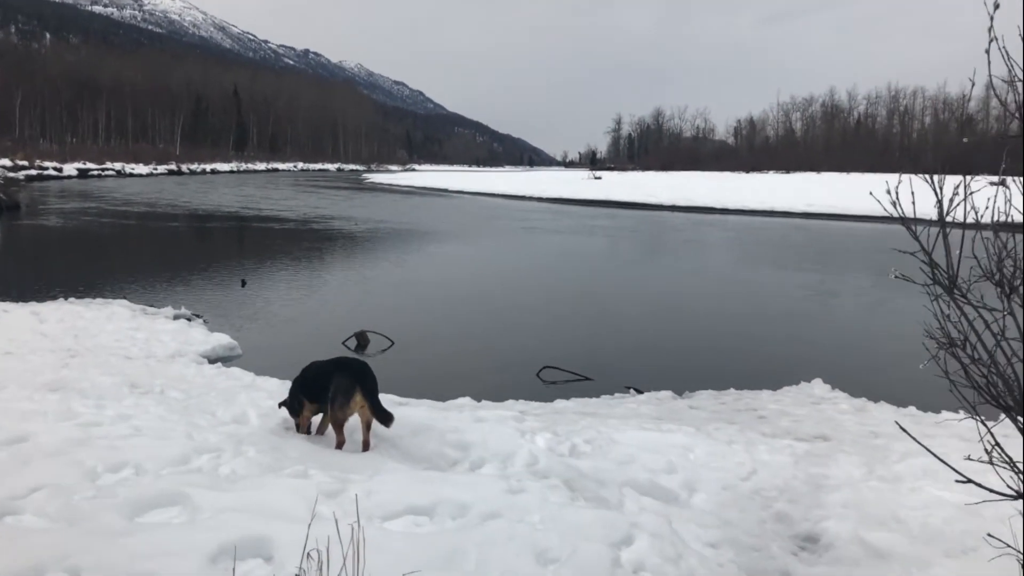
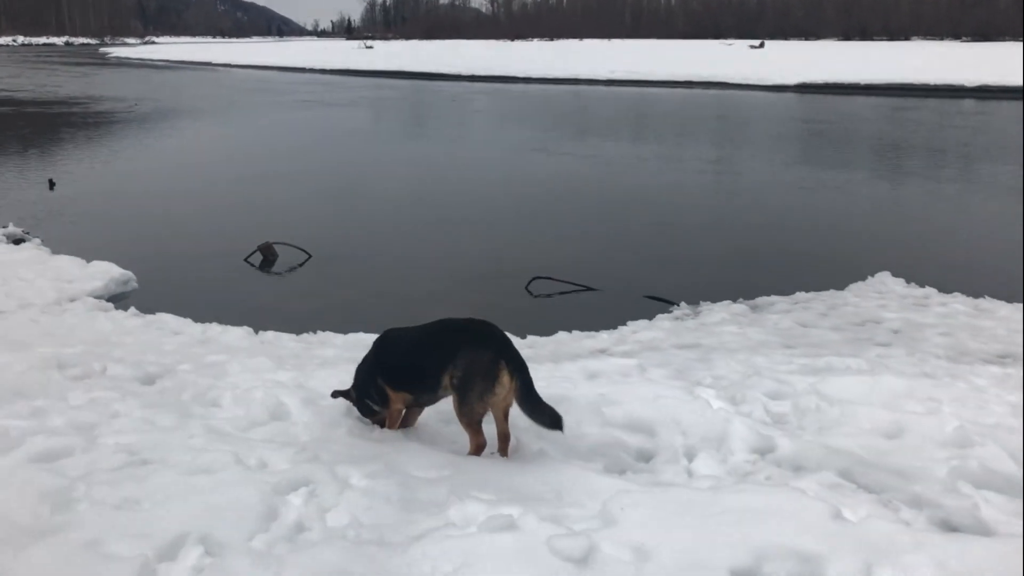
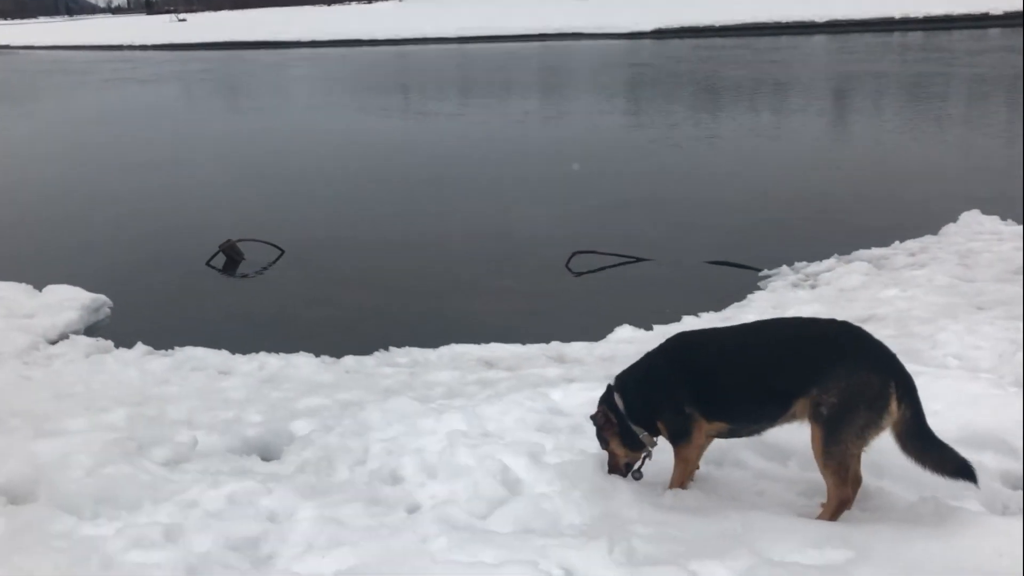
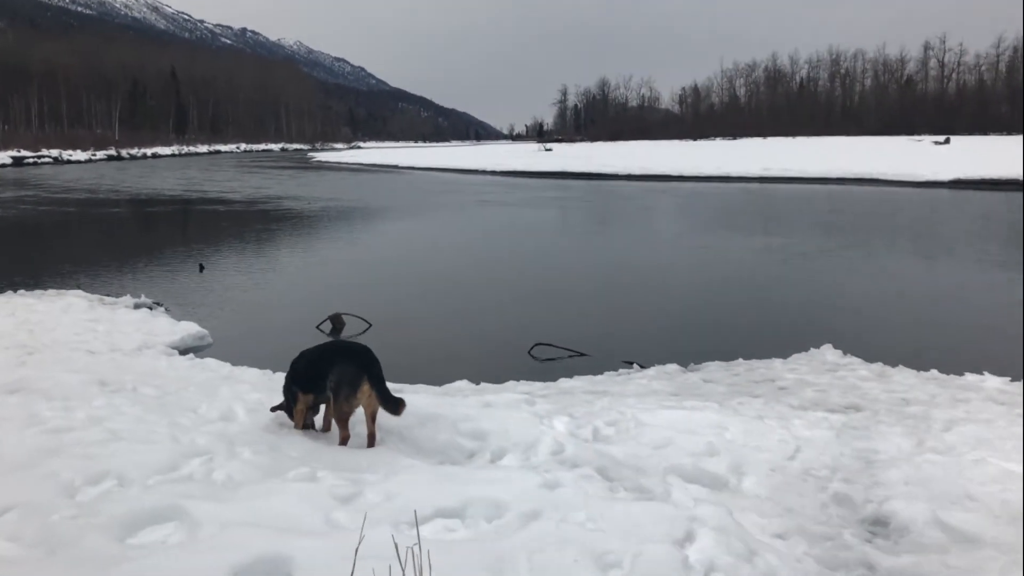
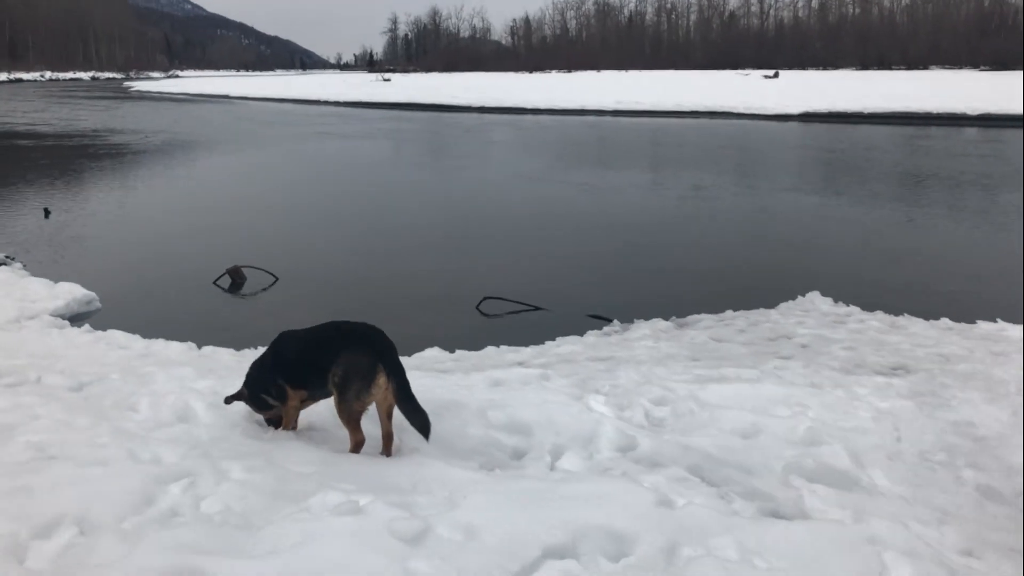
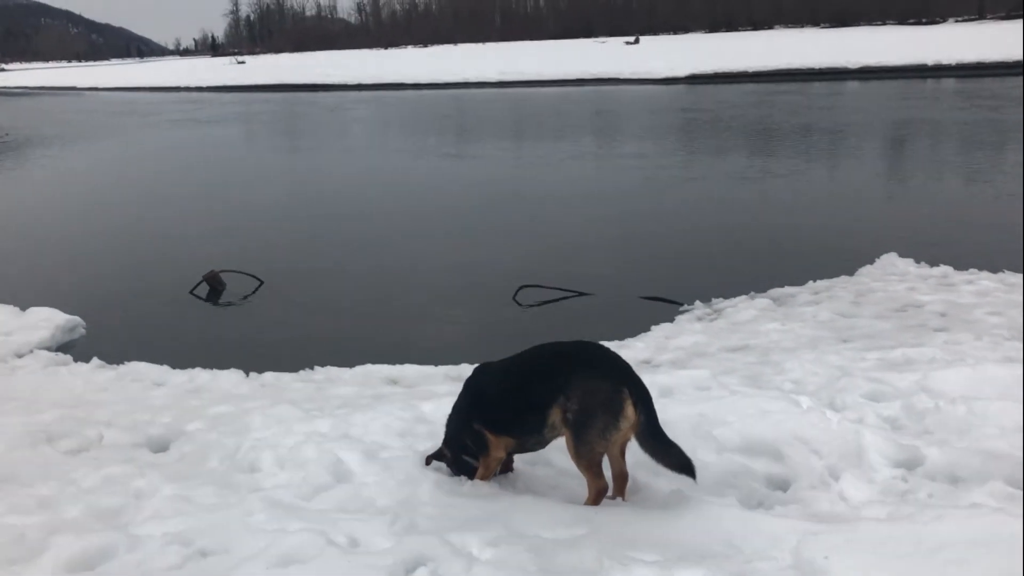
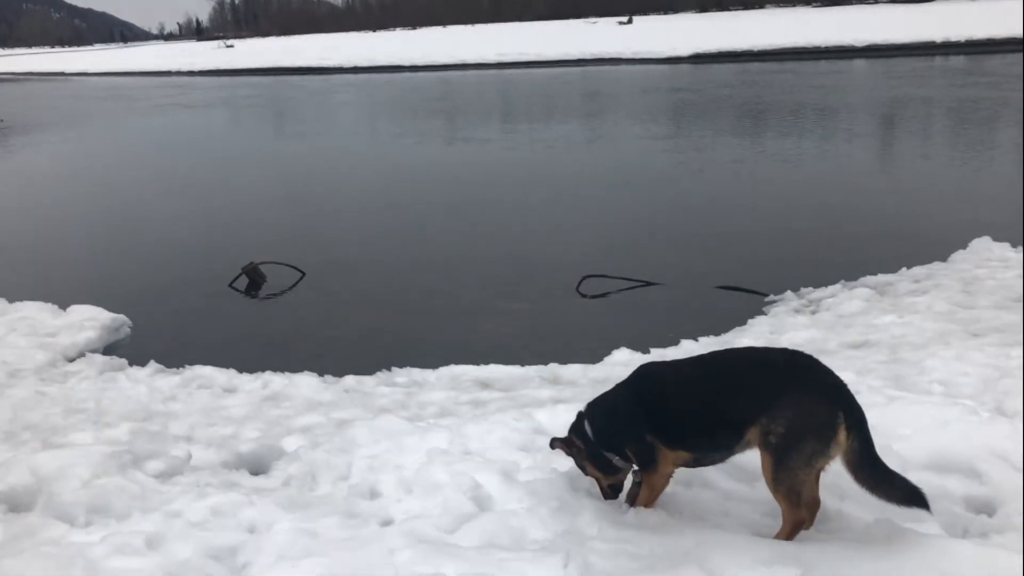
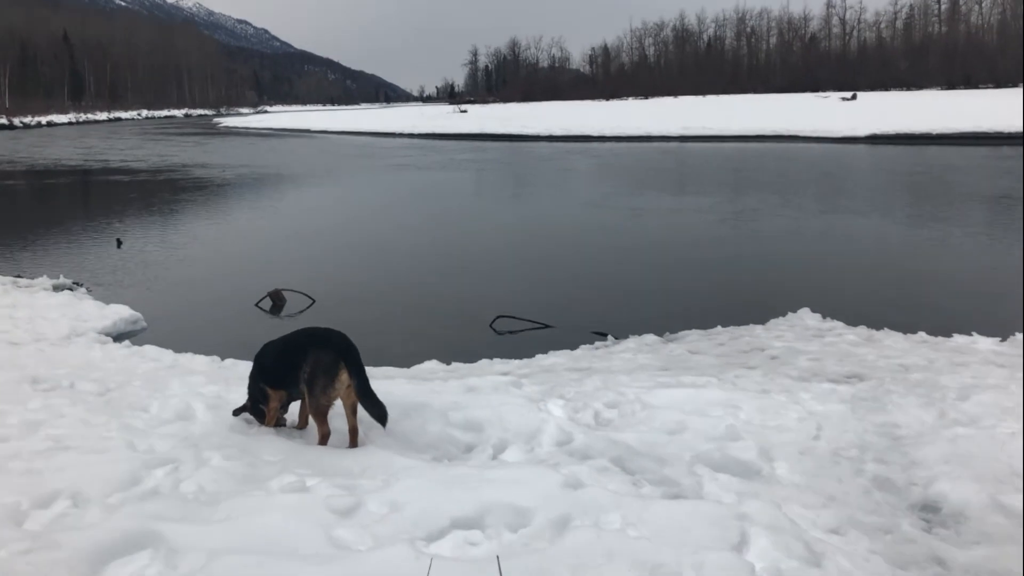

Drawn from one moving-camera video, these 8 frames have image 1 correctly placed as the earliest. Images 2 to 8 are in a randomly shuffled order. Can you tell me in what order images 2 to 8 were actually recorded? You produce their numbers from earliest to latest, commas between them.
4, 8, 5, 2, 6, 7, 3
